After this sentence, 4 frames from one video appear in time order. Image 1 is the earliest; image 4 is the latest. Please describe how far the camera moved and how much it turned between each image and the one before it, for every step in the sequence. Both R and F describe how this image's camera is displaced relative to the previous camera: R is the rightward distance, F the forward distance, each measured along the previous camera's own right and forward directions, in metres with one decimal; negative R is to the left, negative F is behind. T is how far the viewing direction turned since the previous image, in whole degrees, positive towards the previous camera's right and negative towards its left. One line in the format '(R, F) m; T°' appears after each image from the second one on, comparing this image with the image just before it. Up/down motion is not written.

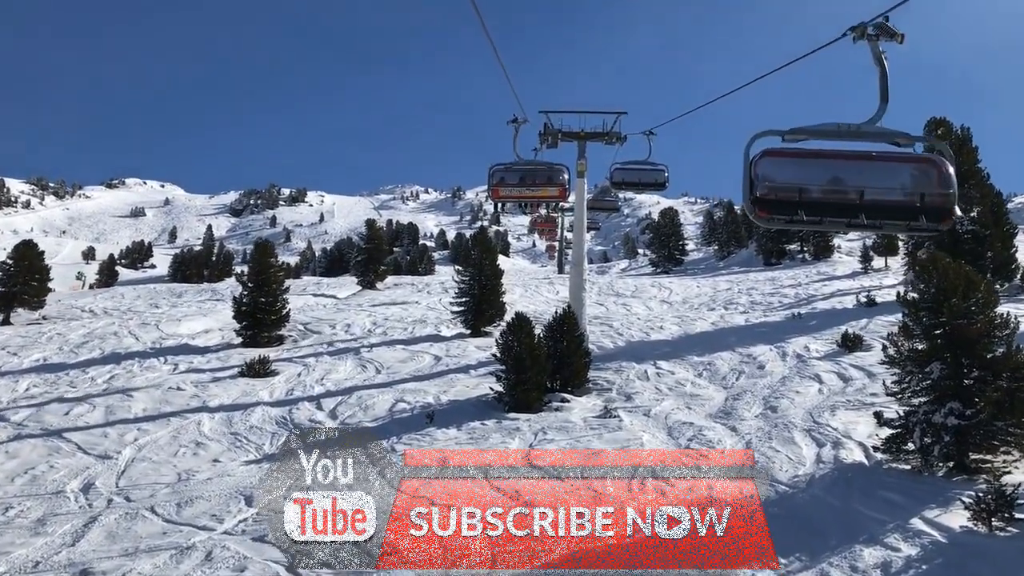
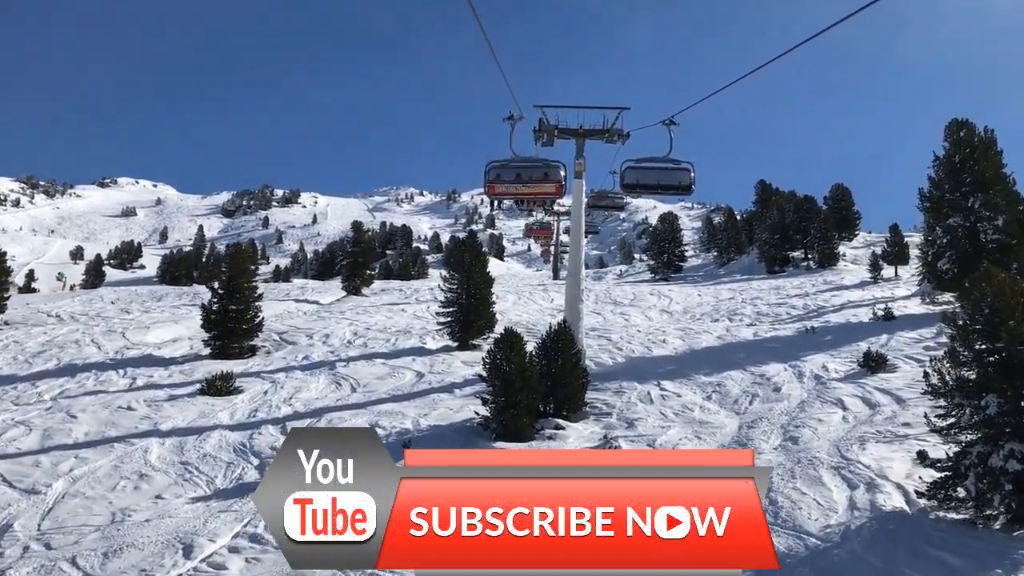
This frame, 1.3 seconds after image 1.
(+0.2, +1.7) m; 0°
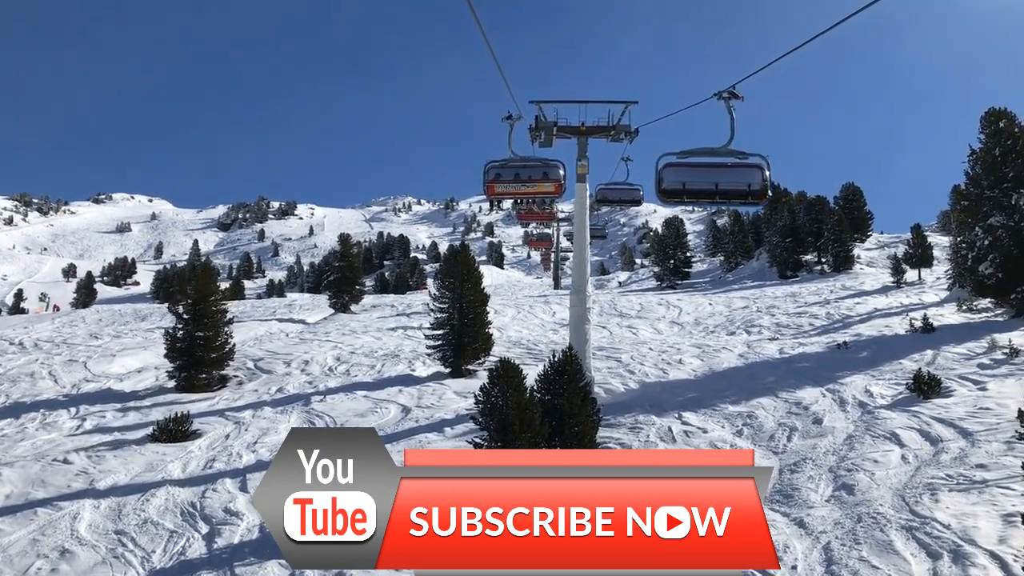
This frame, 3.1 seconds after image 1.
(+0.1, +2.2) m; 0°
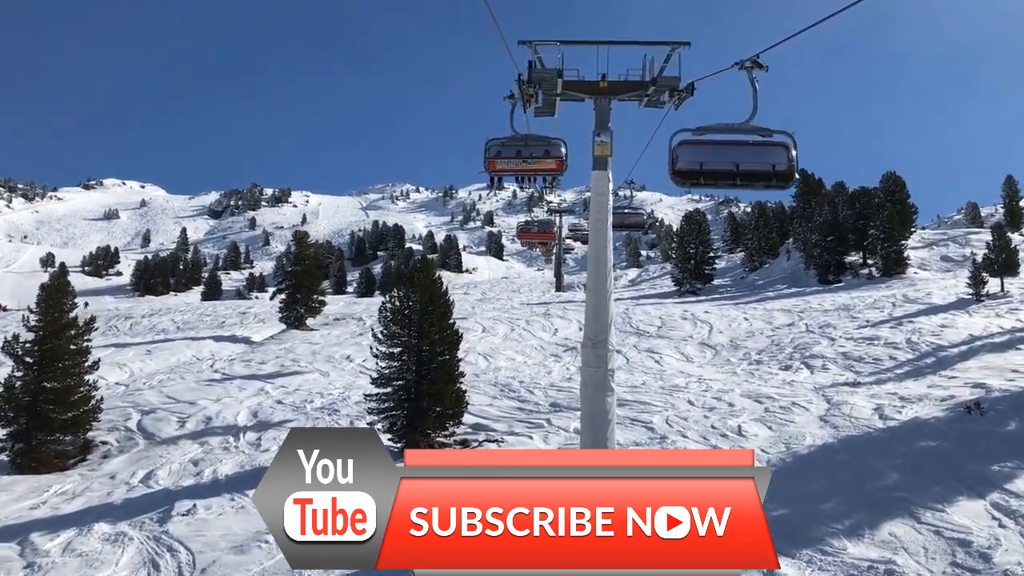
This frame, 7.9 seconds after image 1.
(+0.4, +6.2) m; 0°
